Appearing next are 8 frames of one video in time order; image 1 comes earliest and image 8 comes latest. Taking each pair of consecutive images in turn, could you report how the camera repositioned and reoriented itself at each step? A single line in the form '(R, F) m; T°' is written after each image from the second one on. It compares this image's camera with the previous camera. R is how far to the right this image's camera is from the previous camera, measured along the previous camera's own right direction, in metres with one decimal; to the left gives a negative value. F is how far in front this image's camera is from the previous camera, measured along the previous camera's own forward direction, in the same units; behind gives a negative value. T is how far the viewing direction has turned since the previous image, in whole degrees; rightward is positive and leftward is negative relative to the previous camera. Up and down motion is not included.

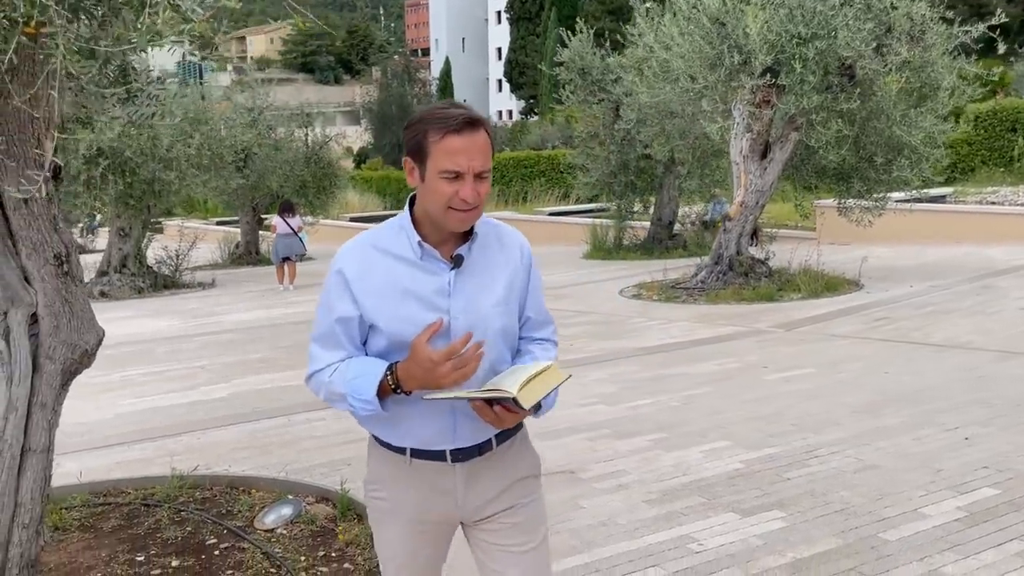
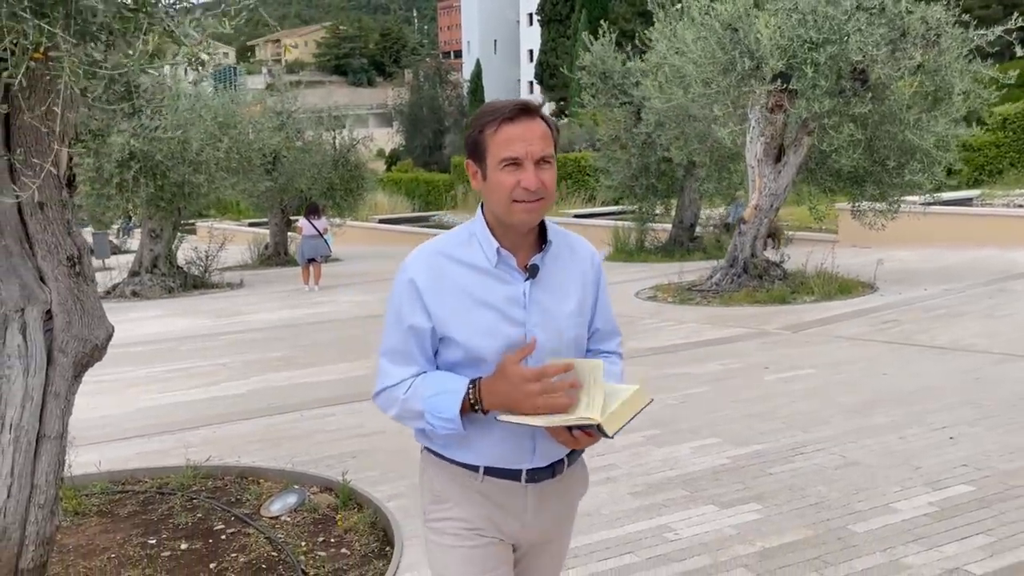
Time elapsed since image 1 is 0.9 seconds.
(+0.2, -0.2) m; -2°
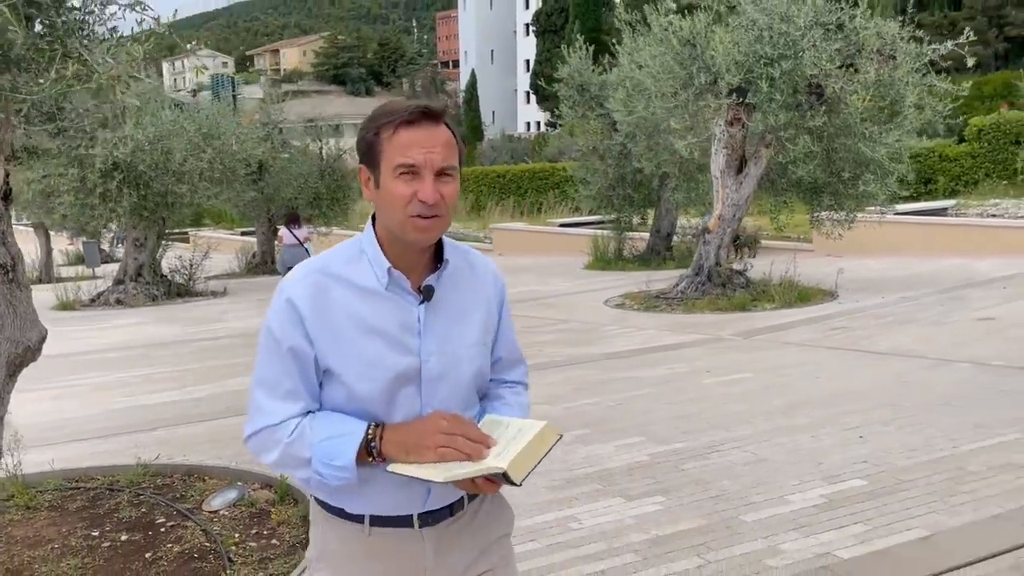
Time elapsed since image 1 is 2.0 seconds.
(+0.4, -0.3) m; 0°
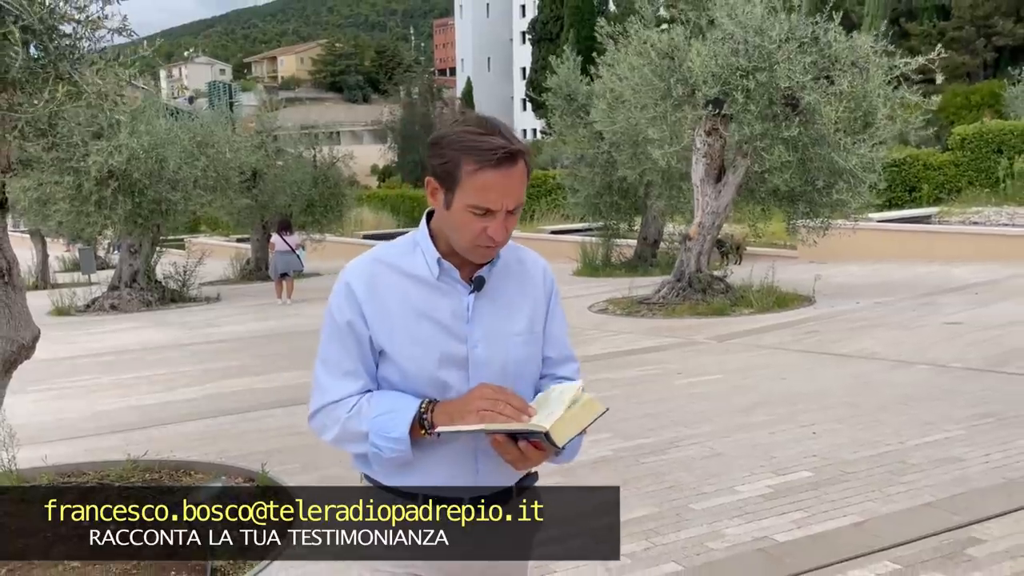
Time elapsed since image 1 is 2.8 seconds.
(+0.2, -0.3) m; 0°
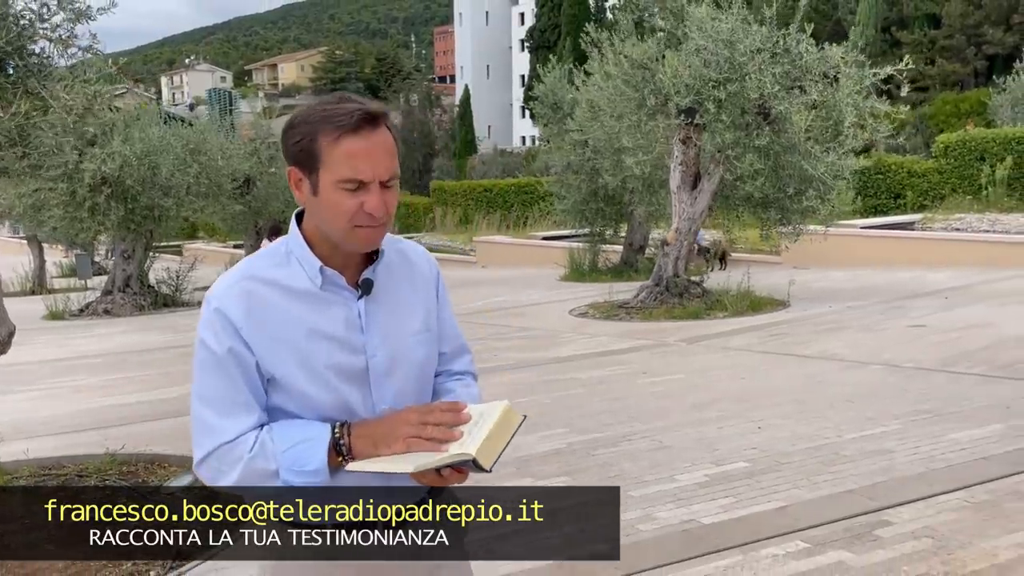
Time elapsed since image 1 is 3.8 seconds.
(+0.3, -0.3) m; 0°
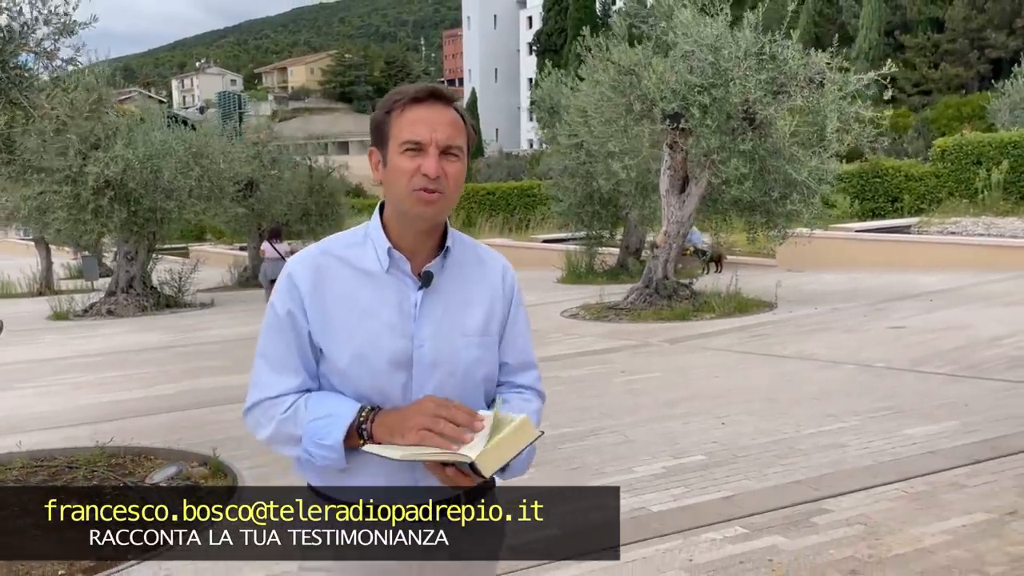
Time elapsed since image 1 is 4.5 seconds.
(+0.3, -0.2) m; -1°
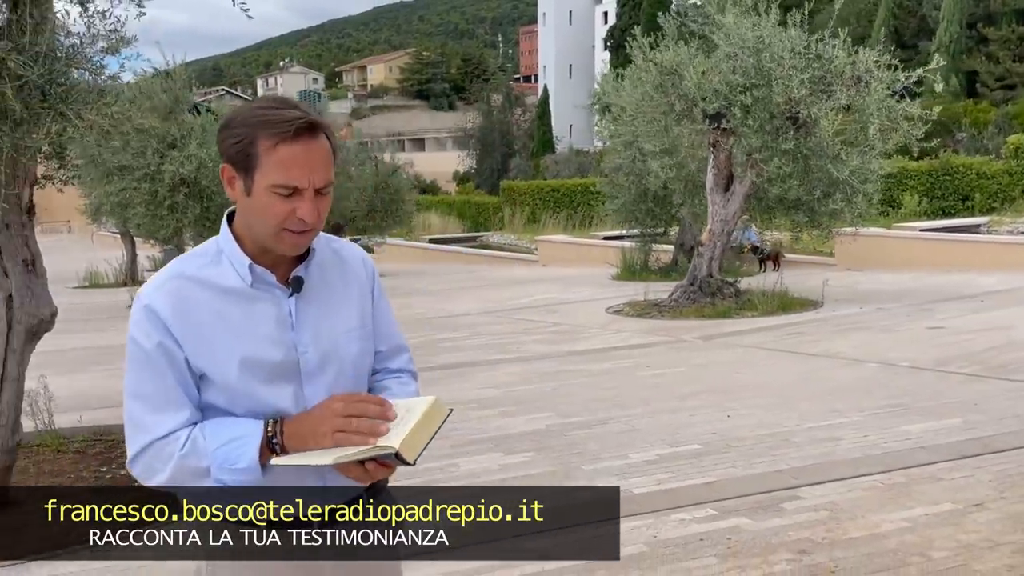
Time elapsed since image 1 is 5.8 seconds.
(+0.4, -0.3) m; -5°
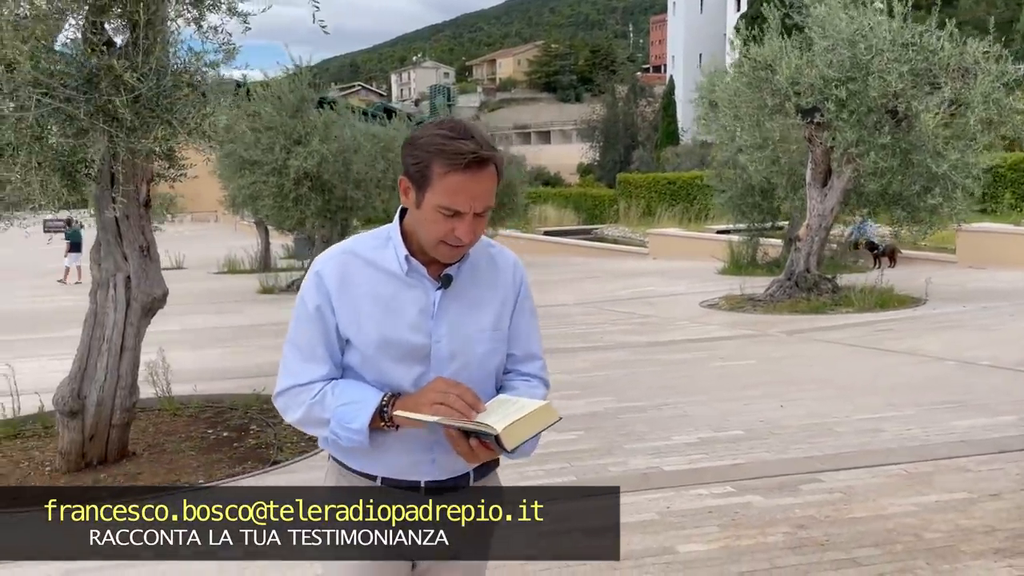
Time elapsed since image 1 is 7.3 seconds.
(+0.5, -0.4) m; -8°
